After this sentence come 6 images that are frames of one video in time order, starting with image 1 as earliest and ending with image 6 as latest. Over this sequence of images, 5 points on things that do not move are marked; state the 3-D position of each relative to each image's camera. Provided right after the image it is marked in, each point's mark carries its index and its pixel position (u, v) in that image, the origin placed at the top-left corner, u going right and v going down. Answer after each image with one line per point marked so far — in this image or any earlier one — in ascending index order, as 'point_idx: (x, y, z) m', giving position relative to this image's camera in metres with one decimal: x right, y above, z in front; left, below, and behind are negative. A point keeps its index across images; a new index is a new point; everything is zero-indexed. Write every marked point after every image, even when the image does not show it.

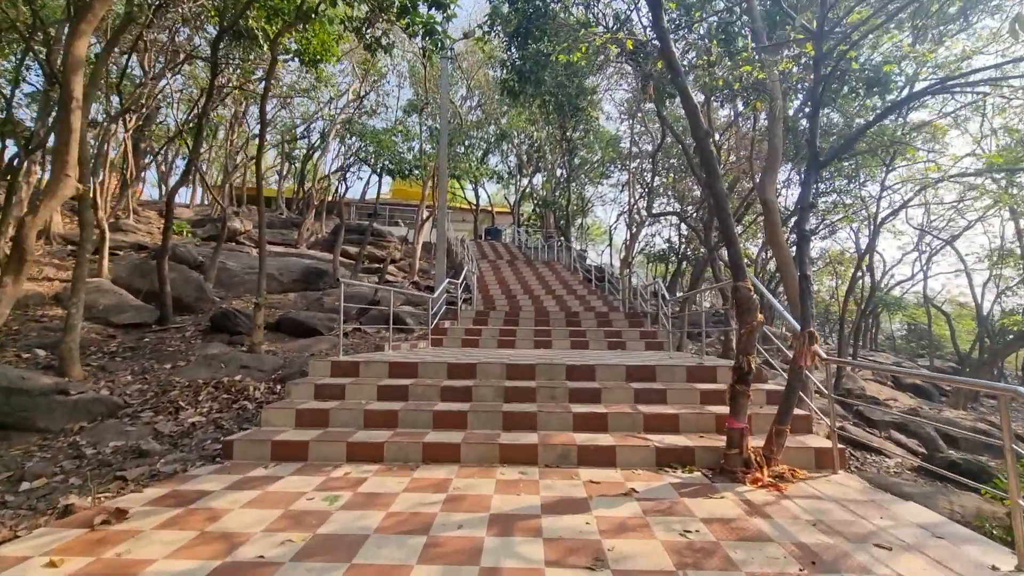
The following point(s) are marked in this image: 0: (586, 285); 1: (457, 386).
0: (+2.0, +0.1, +13.4) m
1: (-0.5, -0.9, +4.4) m
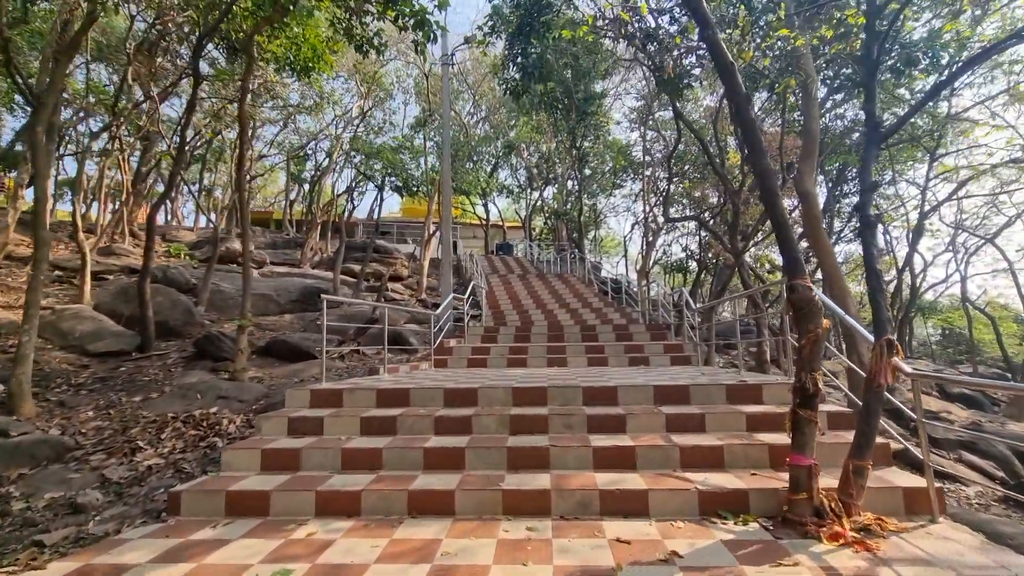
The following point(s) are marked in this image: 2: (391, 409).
0: (+2.3, -0.2, +12.6) m
1: (-0.4, -1.0, +3.7) m
2: (-1.0, -1.0, +4.1) m
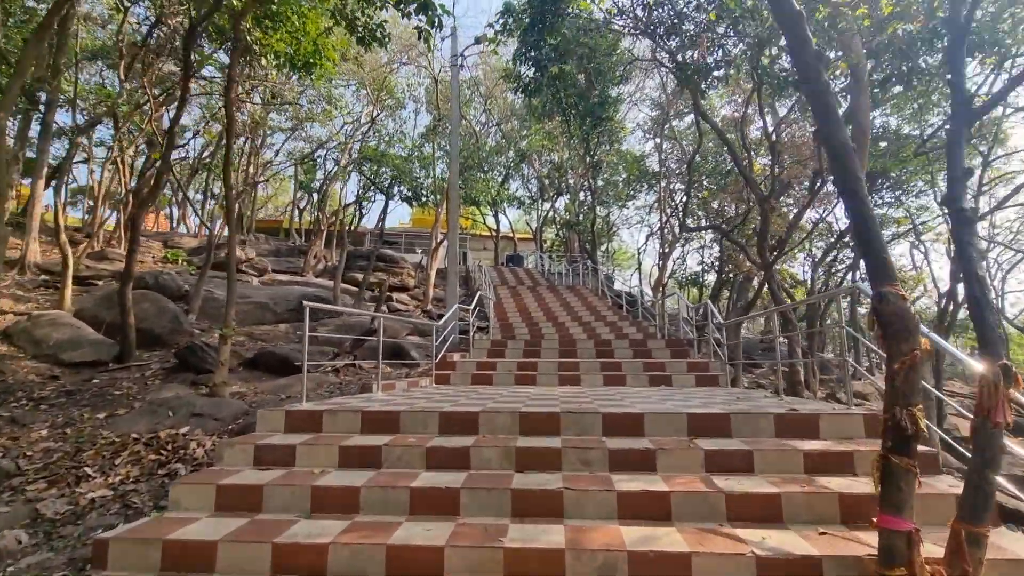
0: (+2.5, -0.6, +12.0) m
1: (-0.4, -1.0, +3.1) m
2: (-0.9, -1.0, +3.5) m
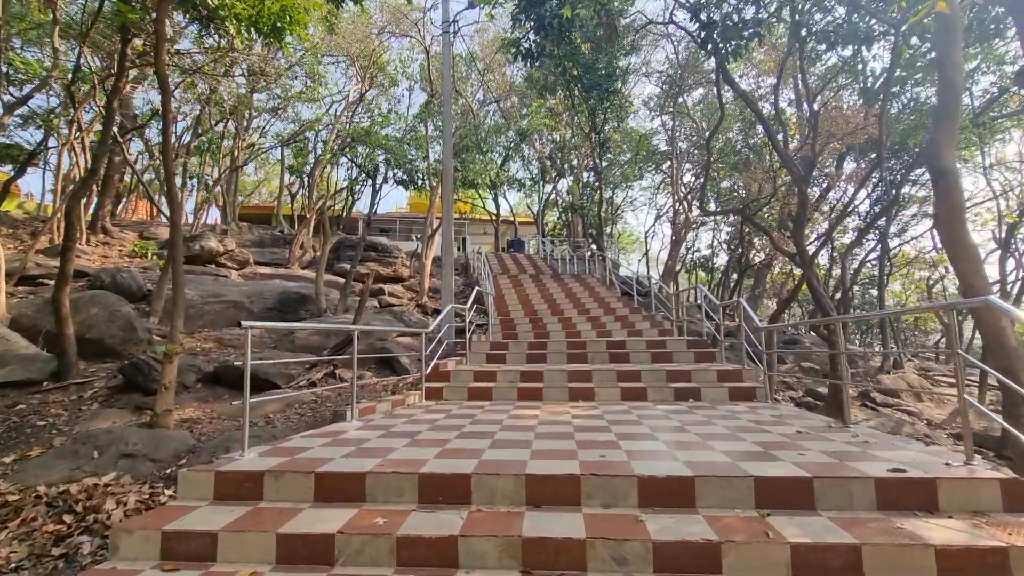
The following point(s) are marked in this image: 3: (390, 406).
0: (+2.6, -0.3, +11.1) m
1: (-0.4, -1.1, +2.3) m
2: (-0.9, -1.2, +2.6) m
3: (-1.2, -1.2, +5.0) m
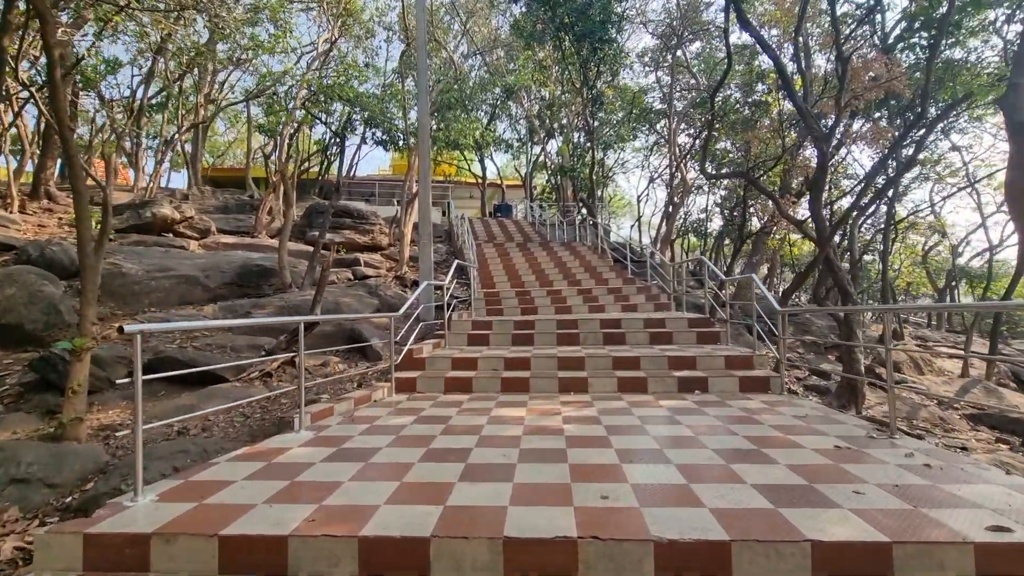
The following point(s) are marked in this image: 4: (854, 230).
0: (+2.3, +0.3, +10.4) m
1: (-0.5, -1.1, +1.6) m
2: (-1.0, -1.1, +1.9) m
3: (-1.4, -1.0, +4.3) m
4: (+7.9, +1.3, +11.5) m
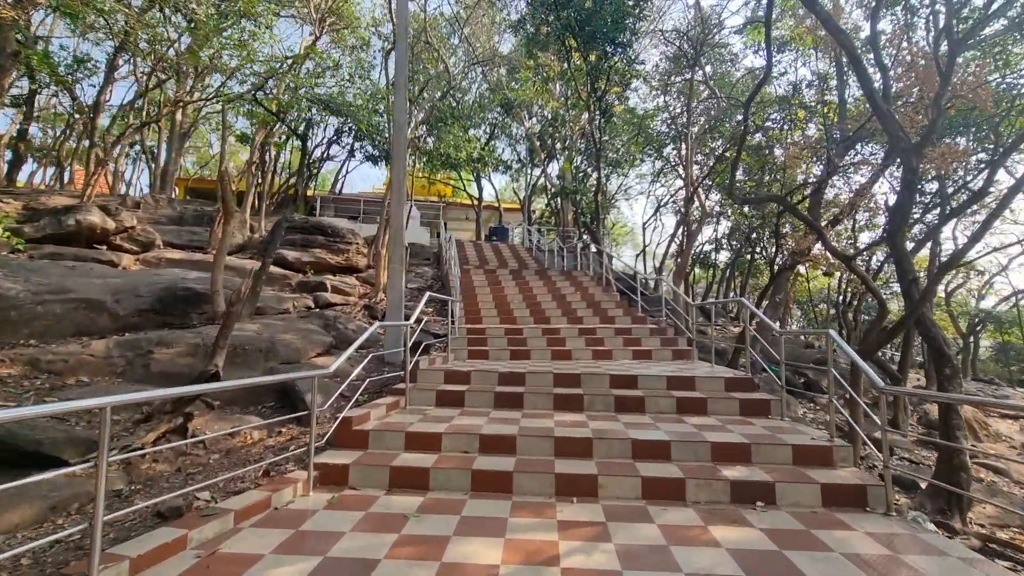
0: (+2.1, -0.4, +8.9) m
1: (-0.6, -1.3, 0.0) m
2: (-1.2, -1.3, +0.3) m
3: (-1.5, -1.3, +2.7) m
4: (+7.8, +0.4, +10.1) m
